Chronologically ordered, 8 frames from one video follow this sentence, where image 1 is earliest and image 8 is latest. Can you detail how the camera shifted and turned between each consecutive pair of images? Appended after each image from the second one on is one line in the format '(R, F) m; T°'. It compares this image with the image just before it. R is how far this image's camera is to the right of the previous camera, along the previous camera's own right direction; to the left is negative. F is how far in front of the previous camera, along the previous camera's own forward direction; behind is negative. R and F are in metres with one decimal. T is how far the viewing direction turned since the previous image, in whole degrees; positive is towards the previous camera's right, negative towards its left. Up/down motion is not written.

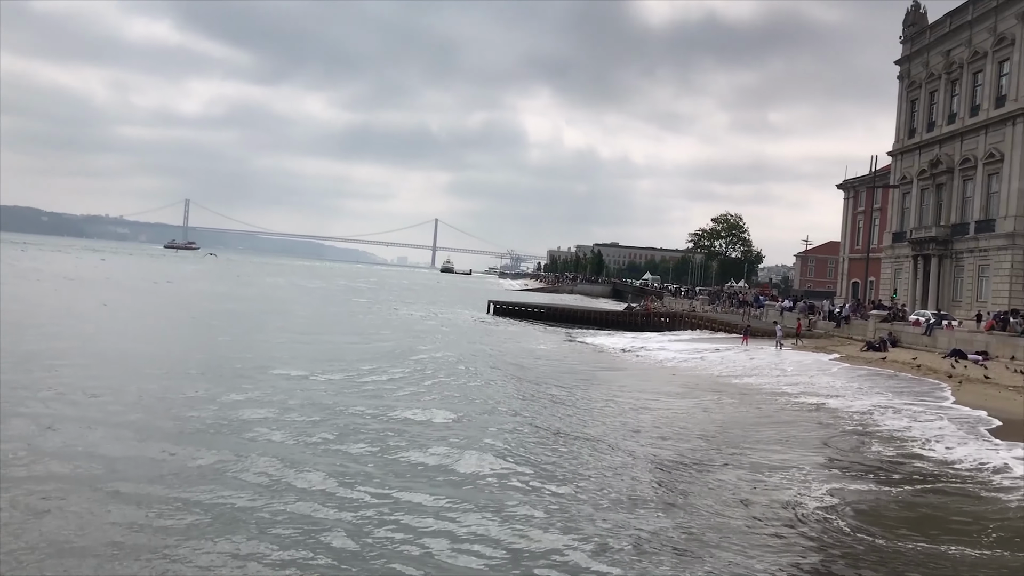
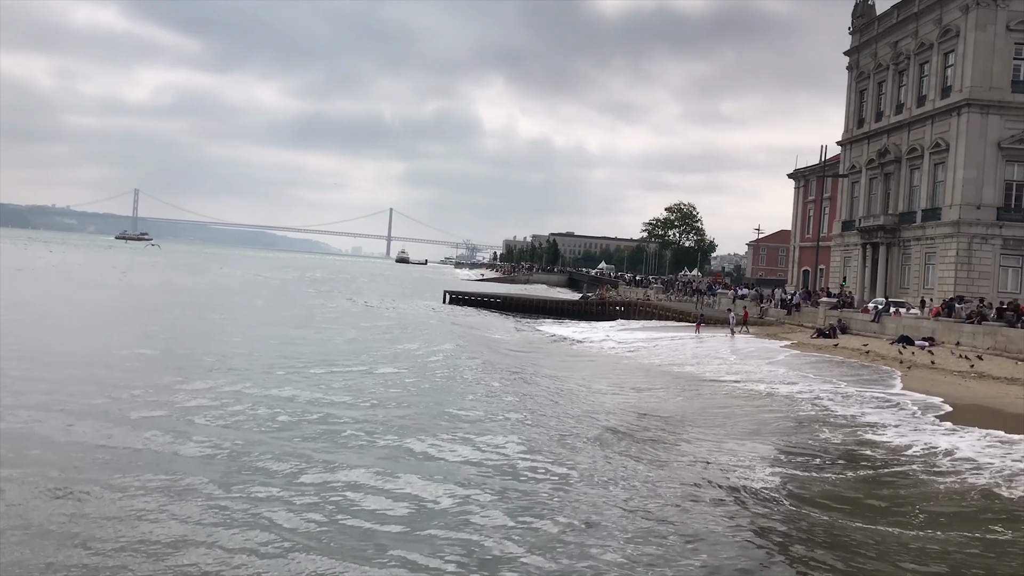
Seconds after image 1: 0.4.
(0.0, +0.4) m; +3°
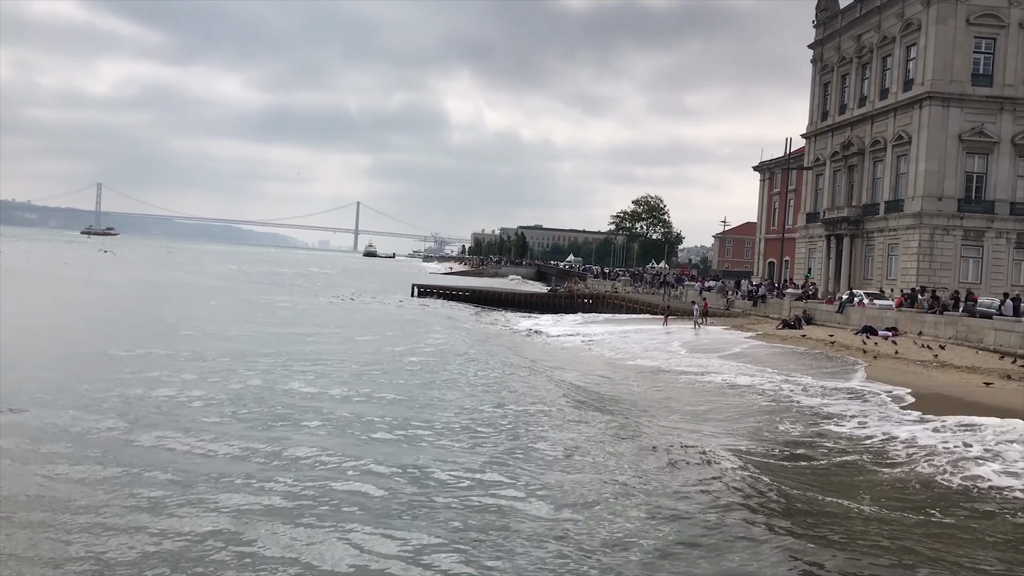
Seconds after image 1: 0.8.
(0.0, +0.3) m; +2°
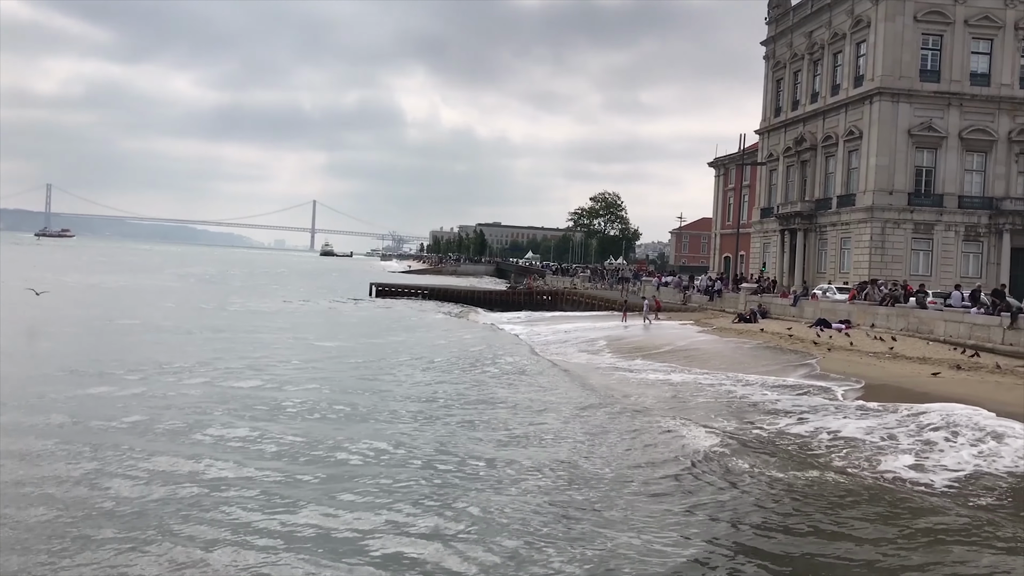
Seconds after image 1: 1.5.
(+0.1, +0.4) m; +3°
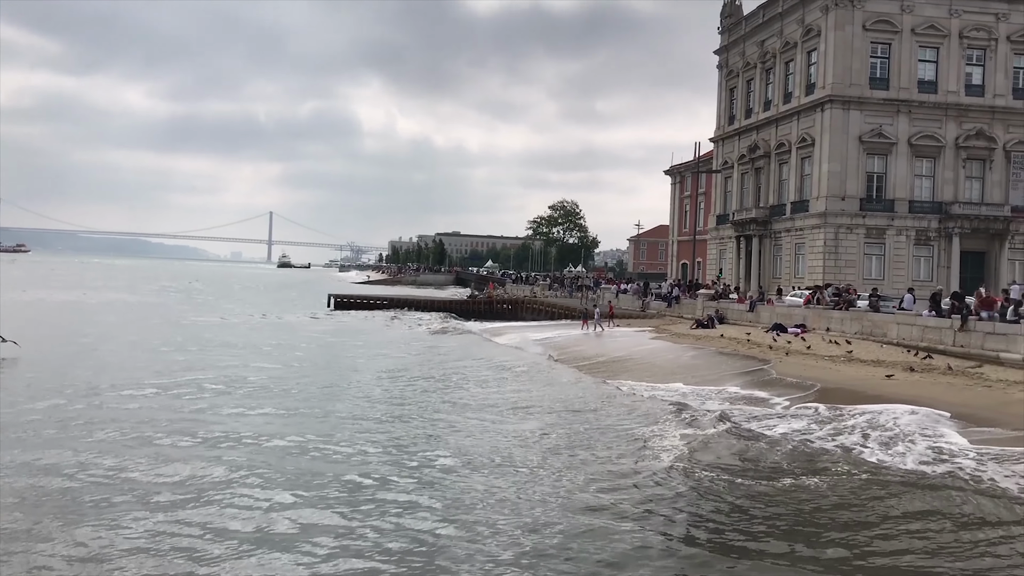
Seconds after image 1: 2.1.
(0.0, +0.3) m; +3°
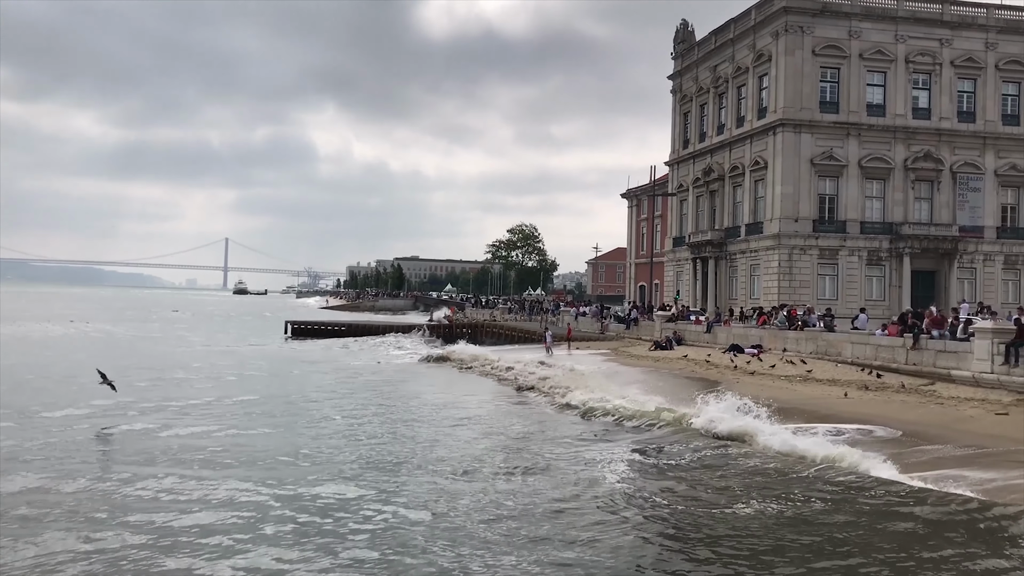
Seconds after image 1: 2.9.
(0.0, +0.3) m; +3°
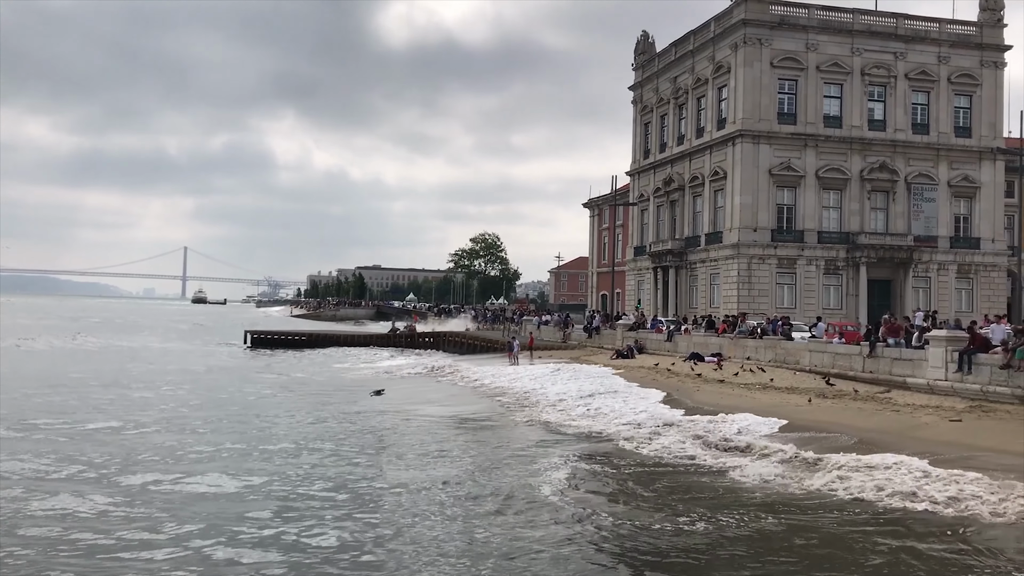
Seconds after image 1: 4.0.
(0.0, +0.2) m; +3°
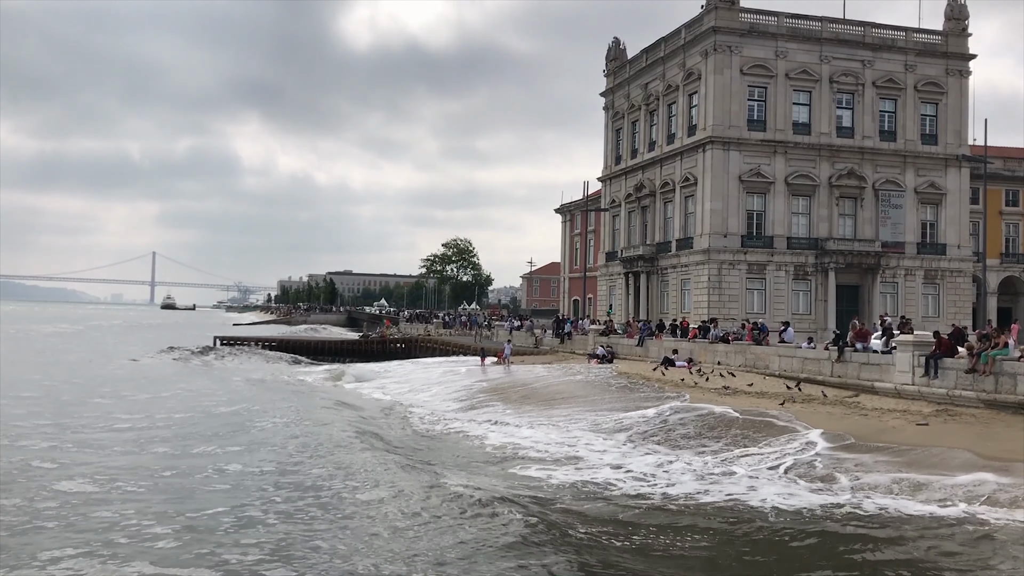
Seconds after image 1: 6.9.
(0.0, +0.2) m; +2°
